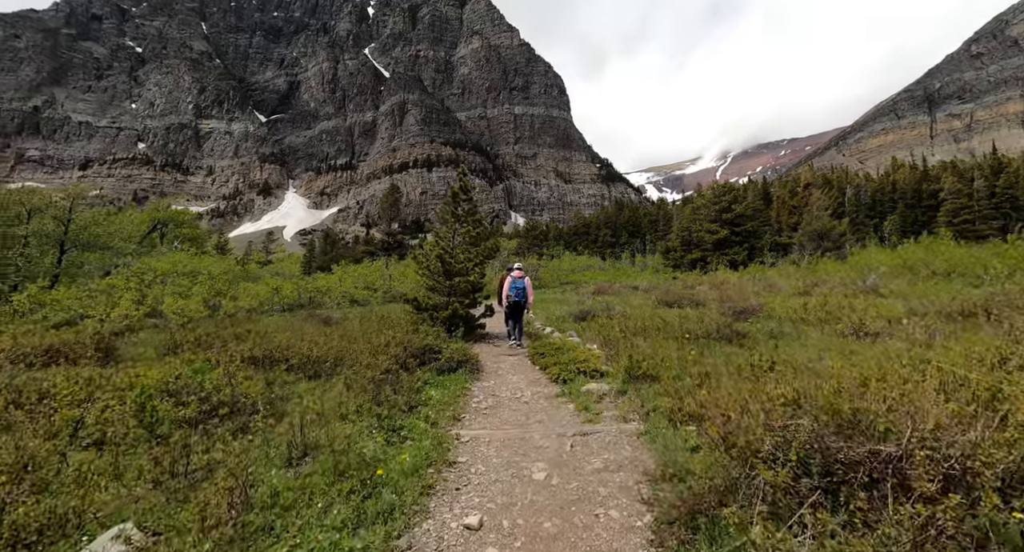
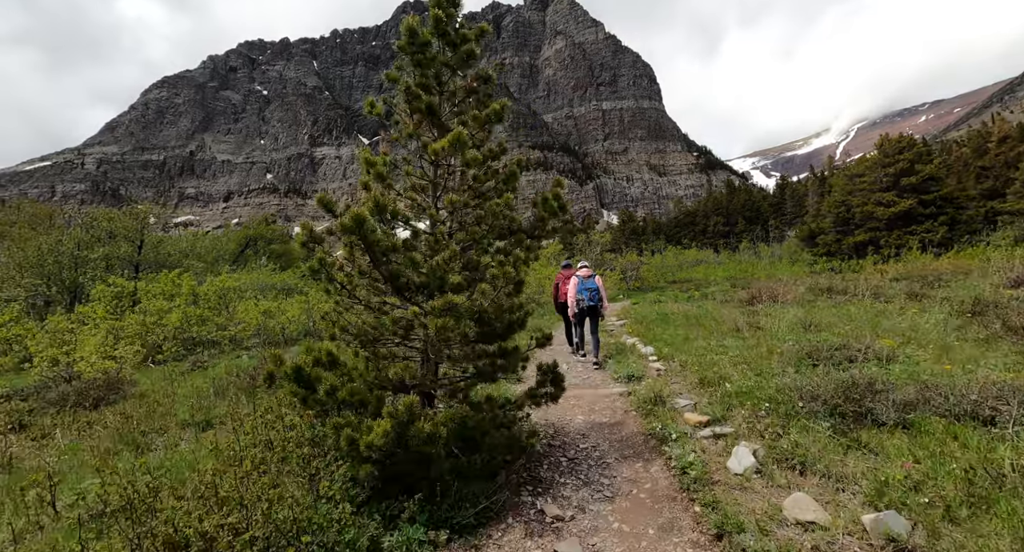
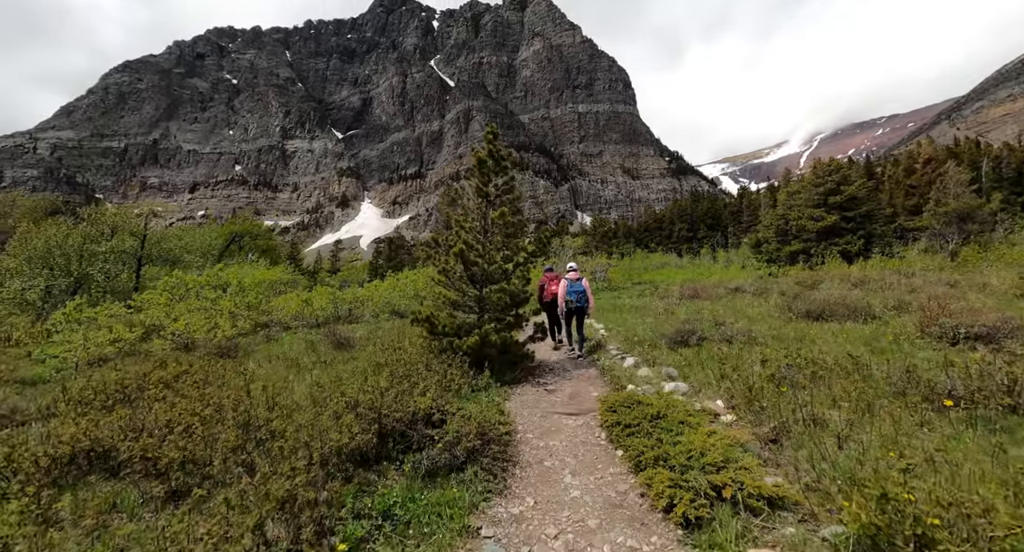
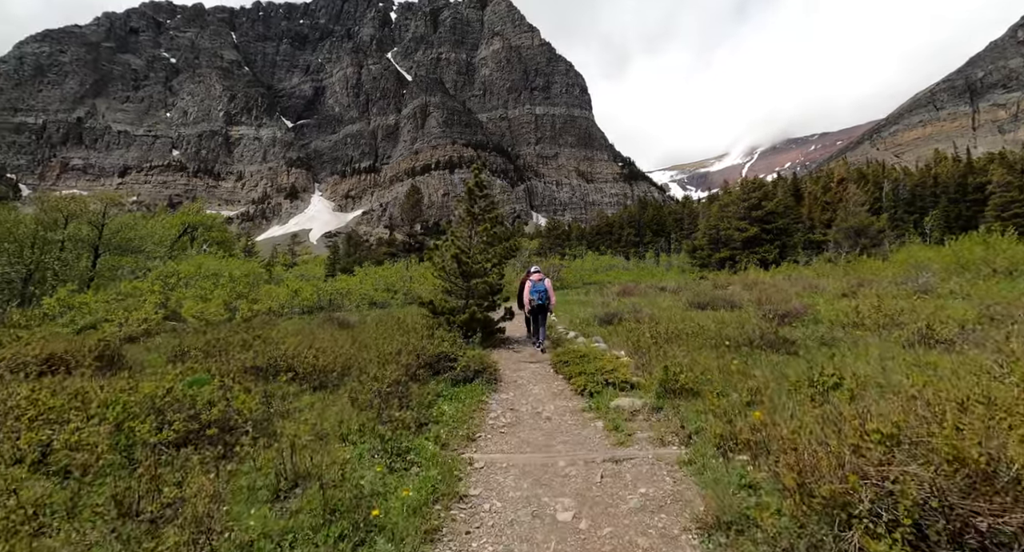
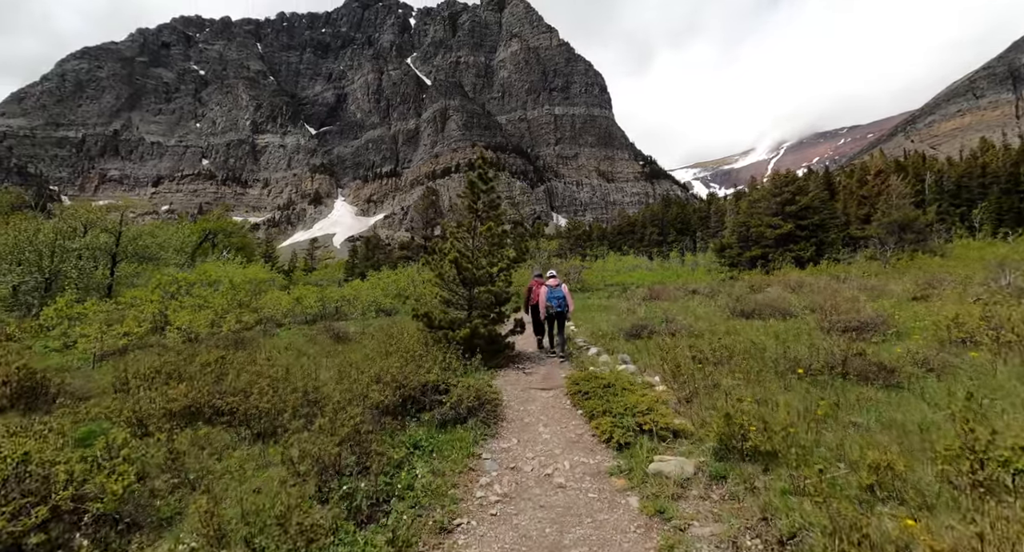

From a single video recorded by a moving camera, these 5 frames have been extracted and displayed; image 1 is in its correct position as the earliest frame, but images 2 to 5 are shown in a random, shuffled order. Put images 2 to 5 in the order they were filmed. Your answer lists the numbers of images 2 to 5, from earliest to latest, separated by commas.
4, 5, 3, 2
